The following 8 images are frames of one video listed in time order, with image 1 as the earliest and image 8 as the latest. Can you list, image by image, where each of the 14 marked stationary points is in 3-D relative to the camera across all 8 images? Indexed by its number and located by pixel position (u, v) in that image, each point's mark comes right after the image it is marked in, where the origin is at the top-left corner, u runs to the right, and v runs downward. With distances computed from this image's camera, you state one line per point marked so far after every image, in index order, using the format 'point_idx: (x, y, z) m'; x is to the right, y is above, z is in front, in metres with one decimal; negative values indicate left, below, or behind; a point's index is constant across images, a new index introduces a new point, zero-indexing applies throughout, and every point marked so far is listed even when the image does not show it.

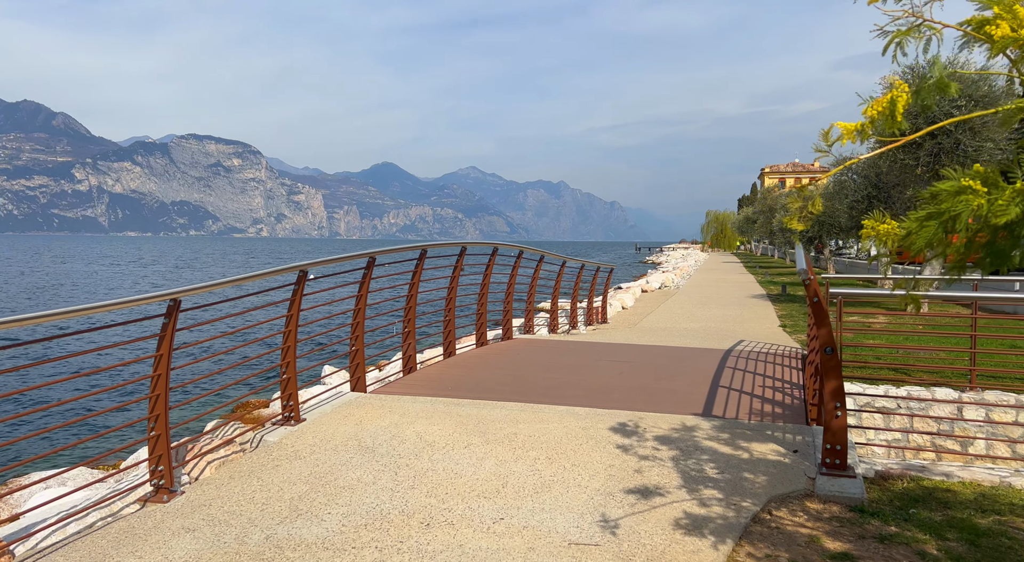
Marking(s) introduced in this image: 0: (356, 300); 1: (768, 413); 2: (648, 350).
0: (-1.3, -0.2, +6.1) m
1: (+1.8, -0.9, +5.4) m
2: (+1.6, -0.8, +8.6) m
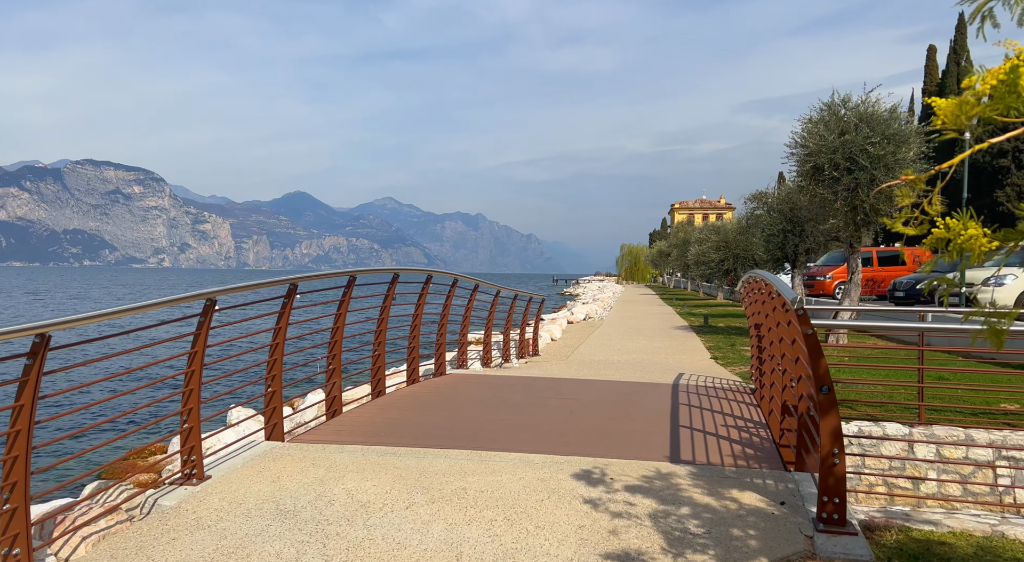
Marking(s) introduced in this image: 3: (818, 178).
0: (-1.7, -0.4, +5.3) m
1: (+1.5, -1.1, +4.9) m
2: (+0.9, -1.1, +8.0) m
3: (+6.6, +2.2, +16.2) m
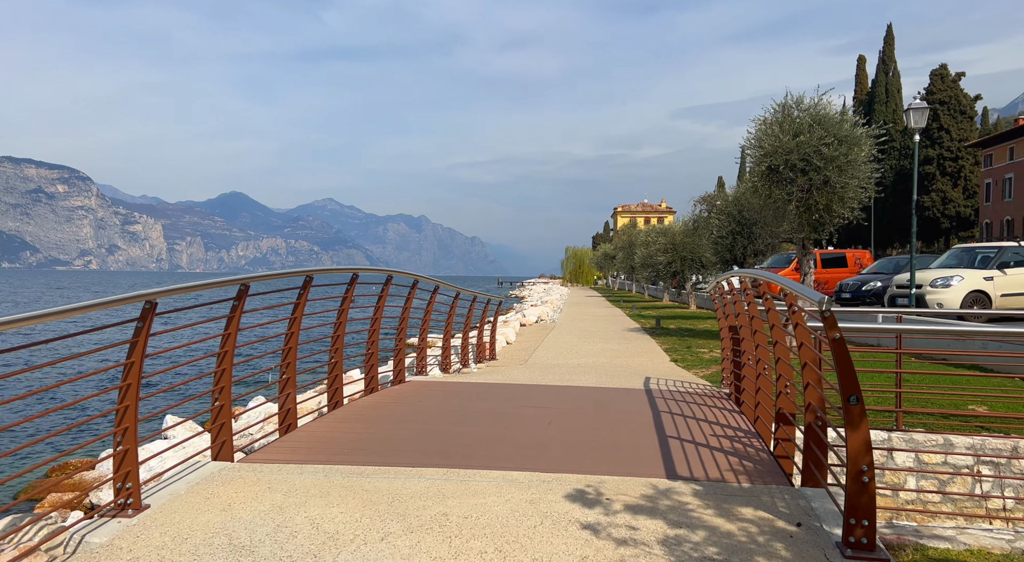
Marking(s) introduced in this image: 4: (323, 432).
0: (-1.8, -0.4, +4.7) m
1: (+1.4, -1.1, +4.6) m
2: (+0.5, -1.1, +7.6) m
3: (+5.6, +2.1, +16.2) m
4: (-1.4, -1.1, +5.4) m
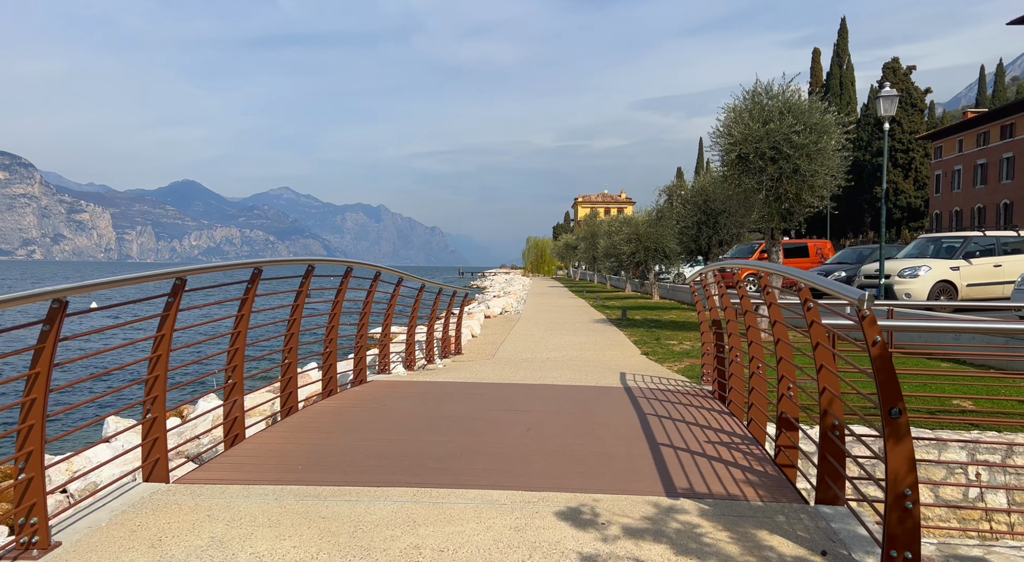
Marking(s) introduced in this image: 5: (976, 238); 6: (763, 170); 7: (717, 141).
0: (-1.9, -0.3, +4.0) m
1: (+1.3, -1.1, +4.1) m
2: (+0.2, -1.1, +7.1) m
3: (+4.9, +2.3, +15.9) m
4: (-1.5, -1.0, +4.8) m
5: (+9.9, +0.9, +16.1) m
6: (+5.2, +2.3, +15.7) m
7: (+4.6, +3.1, +16.8) m
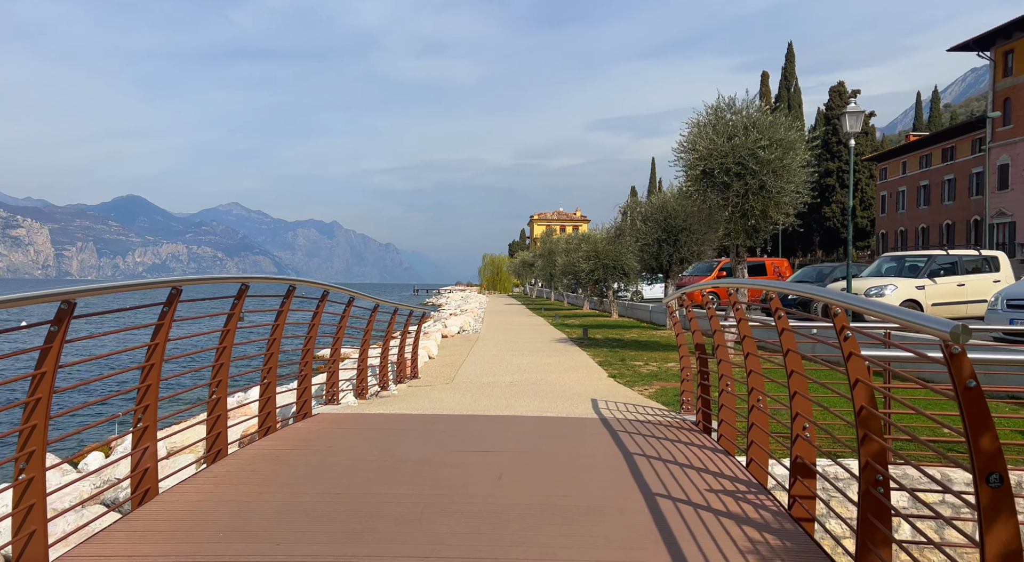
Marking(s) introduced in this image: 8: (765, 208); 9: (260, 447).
0: (-2.0, -0.4, +3.2) m
1: (+1.1, -1.2, +3.4) m
2: (-0.1, -1.2, +6.4) m
3: (+4.1, +2.0, +15.5) m
4: (-1.7, -1.1, +3.9) m
5: (+9.1, +0.5, +16.0) m
6: (+4.4, +1.9, +15.3) m
7: (+3.7, +2.7, +16.4) m
8: (+5.1, +1.5, +15.3) m
9: (-1.8, -1.1, +5.2) m
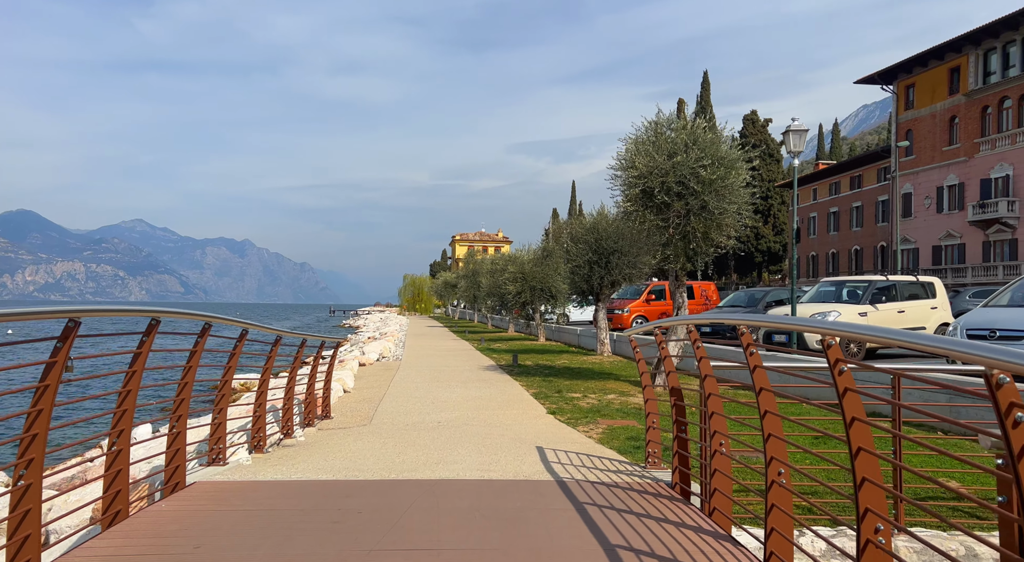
0: (-2.1, -0.5, +1.6) m
1: (+1.0, -1.3, +2.2) m
2: (-0.5, -1.4, +5.0) m
3: (+2.7, +1.5, +14.6) m
4: (-1.8, -1.3, +2.4) m
5: (+7.6, 0.0, +15.6) m
6: (+3.0, +1.4, +14.5) m
7: (+2.2, +2.2, +15.5) m
8: (+3.7, +1.0, +14.5) m
9: (-2.0, -1.3, +3.7) m
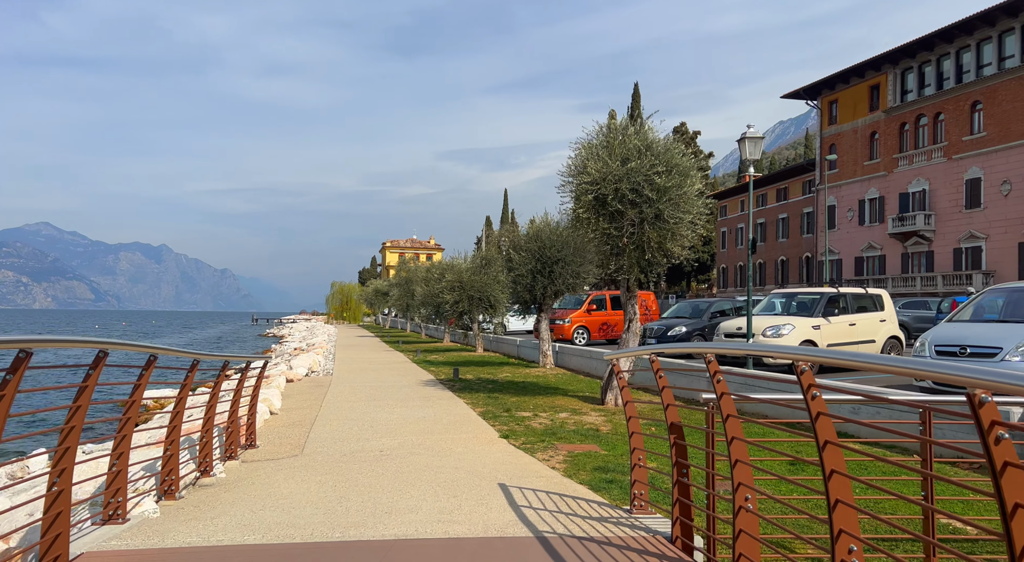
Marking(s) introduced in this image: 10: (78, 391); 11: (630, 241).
0: (-1.9, -0.6, +0.5) m
1: (+1.2, -1.4, +1.3) m
2: (-0.6, -1.5, +4.0) m
3: (+1.7, +1.3, +13.9) m
4: (-1.7, -1.3, +1.3) m
5: (+6.4, -0.3, +15.3) m
6: (+2.0, +1.2, +13.8) m
7: (+1.1, +2.0, +14.7) m
8: (+2.7, +0.8, +13.8) m
9: (-2.0, -1.4, +2.5) m
10: (-2.5, -0.6, +4.3) m
11: (+2.1, +0.8, +13.9) m
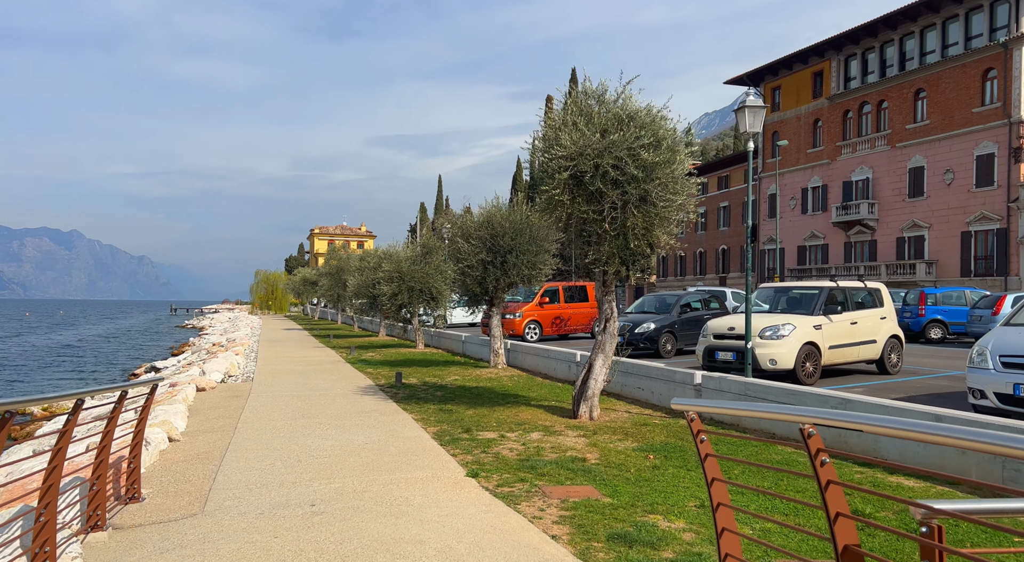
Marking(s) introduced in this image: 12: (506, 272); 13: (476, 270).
0: (-1.3, -0.7, -1.9) m
1: (+1.7, -1.5, -0.8) m
2: (-0.3, -1.6, +1.7) m
3: (+1.0, +1.4, +11.7) m
4: (-1.2, -1.4, -1.1) m
5: (+5.7, -0.1, +13.6) m
6: (+1.4, +1.3, +11.6) m
7: (+0.4, +2.1, +12.5) m
8: (+2.1, +0.9, +11.7) m
9: (-1.6, -1.5, +0.1) m
10: (-2.2, -0.7, +1.8) m
11: (+1.5, +0.9, +11.7) m
12: (-0.1, +0.2, +18.8) m
13: (-0.9, +0.3, +18.9) m
